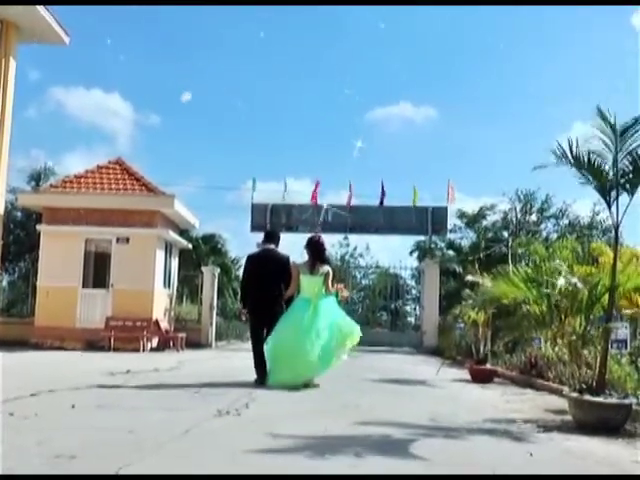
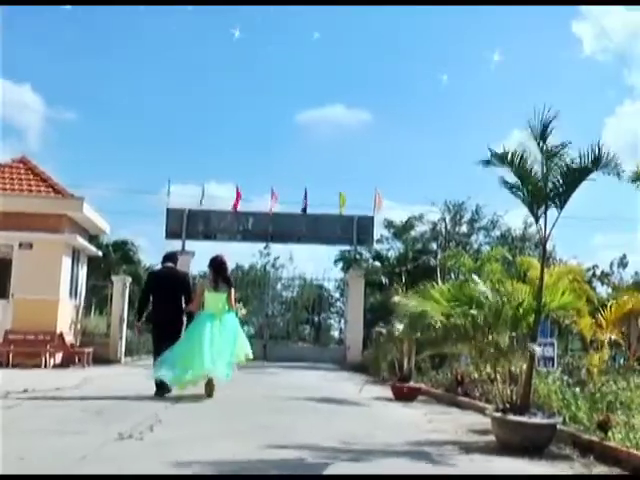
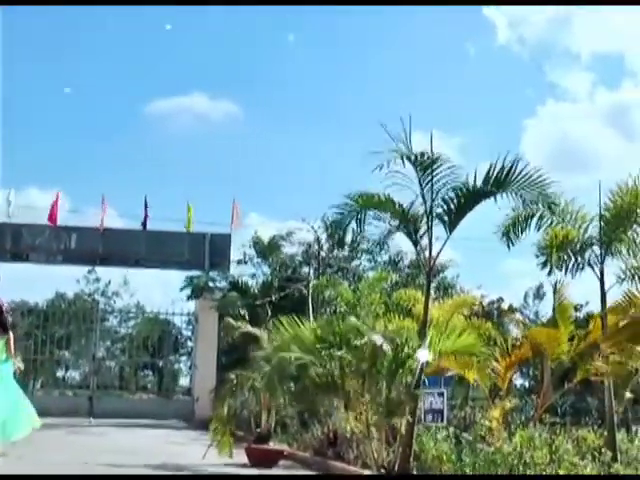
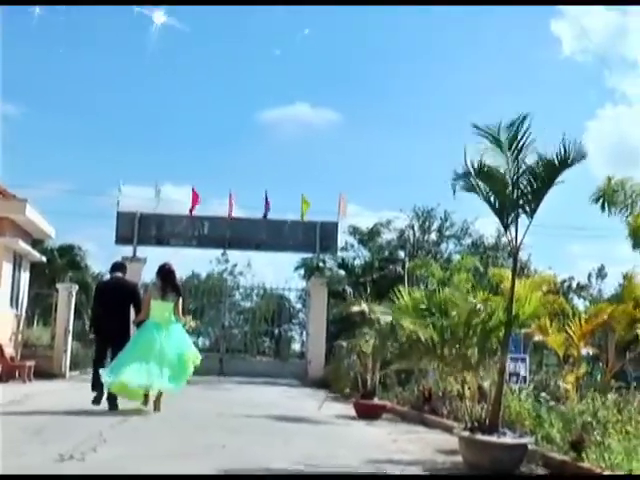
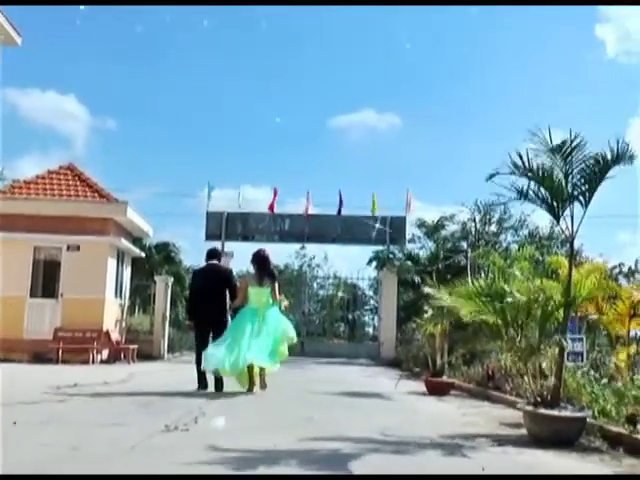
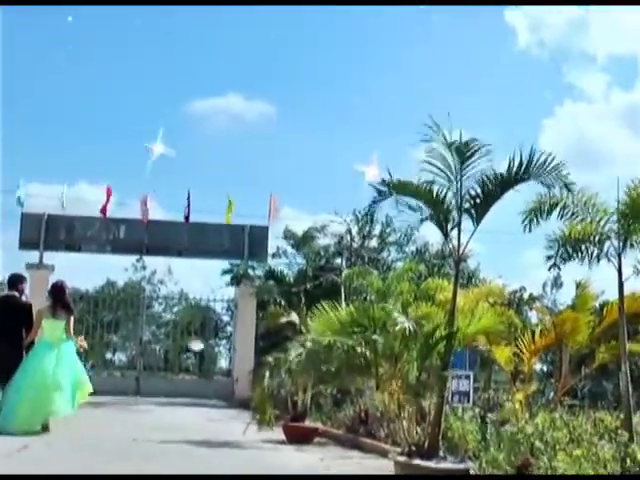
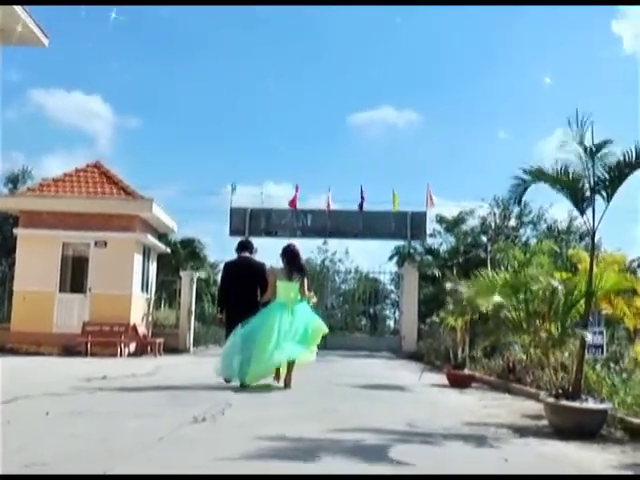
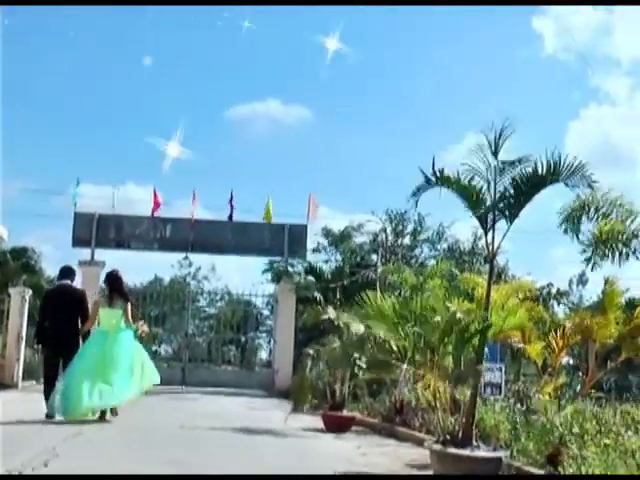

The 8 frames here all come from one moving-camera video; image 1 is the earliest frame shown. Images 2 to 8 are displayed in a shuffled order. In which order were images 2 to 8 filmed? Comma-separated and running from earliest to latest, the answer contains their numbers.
7, 5, 2, 4, 8, 6, 3
